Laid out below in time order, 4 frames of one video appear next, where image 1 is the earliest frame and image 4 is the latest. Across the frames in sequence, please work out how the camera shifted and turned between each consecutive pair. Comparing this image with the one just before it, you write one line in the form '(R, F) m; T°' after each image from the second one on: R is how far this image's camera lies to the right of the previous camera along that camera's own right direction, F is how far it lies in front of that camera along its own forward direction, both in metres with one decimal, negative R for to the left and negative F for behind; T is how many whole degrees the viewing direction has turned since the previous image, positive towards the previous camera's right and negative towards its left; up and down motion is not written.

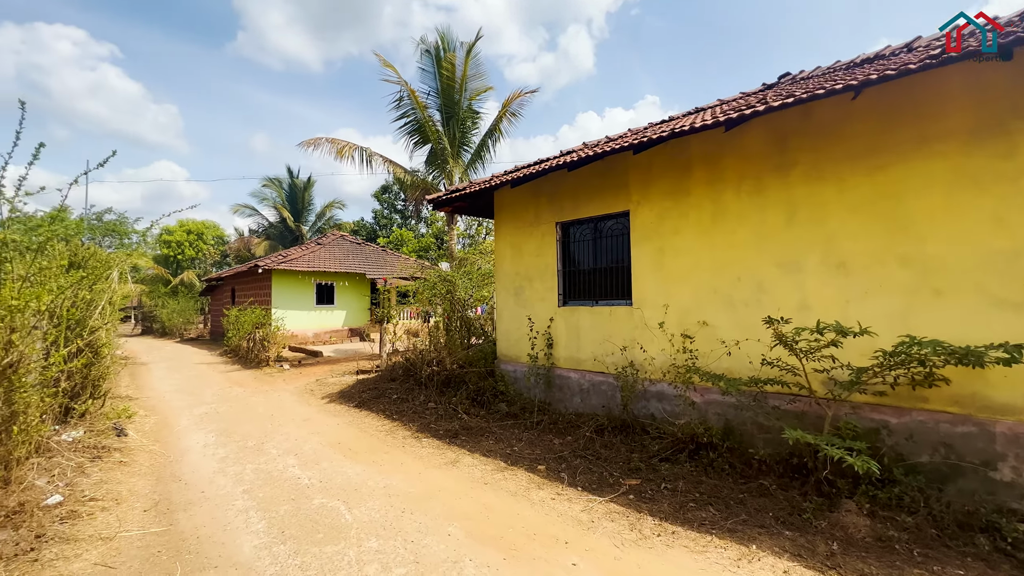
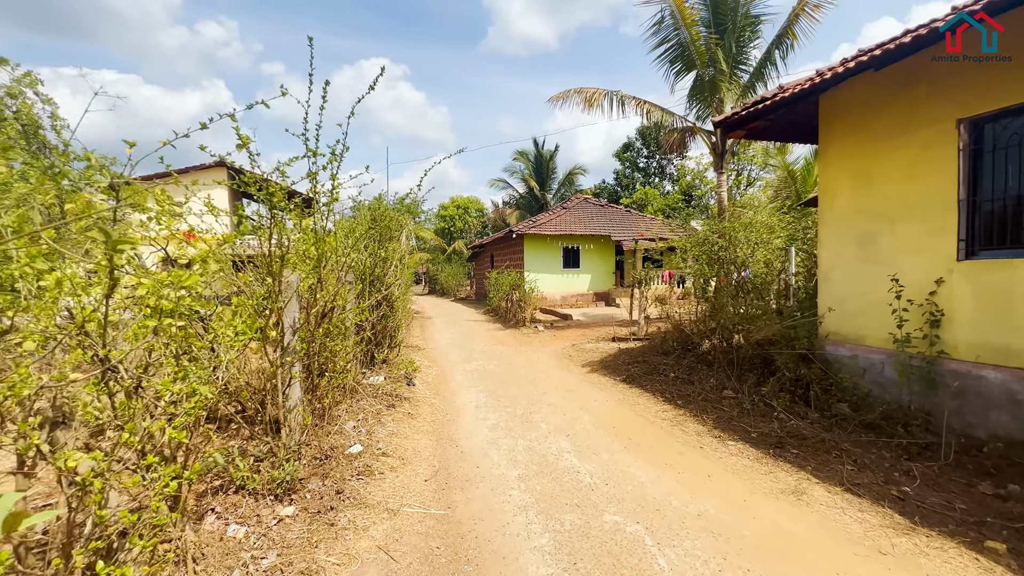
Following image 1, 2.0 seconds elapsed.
(-0.9, +1.2) m; -29°
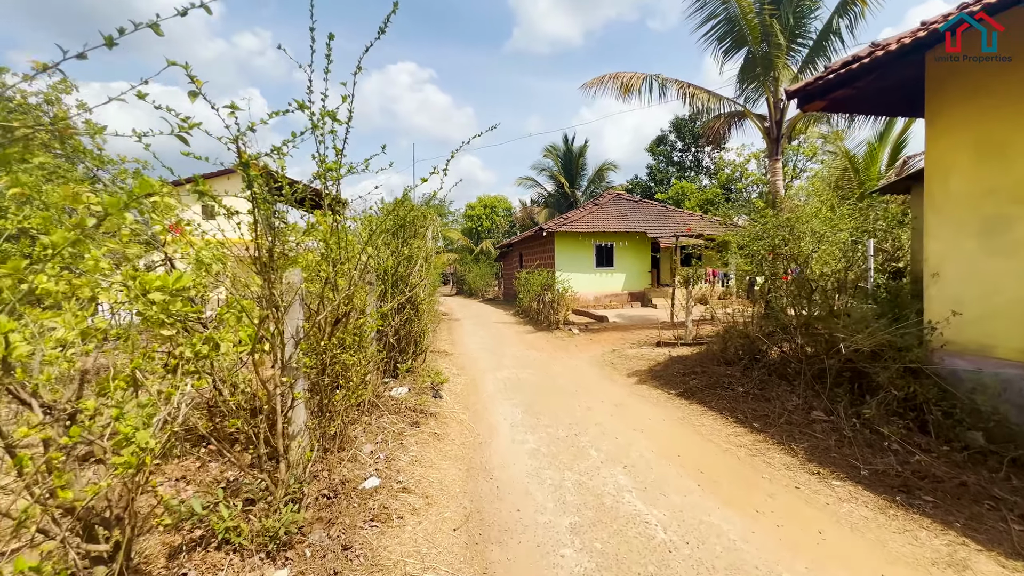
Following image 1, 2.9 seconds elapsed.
(-0.1, +0.7) m; -3°
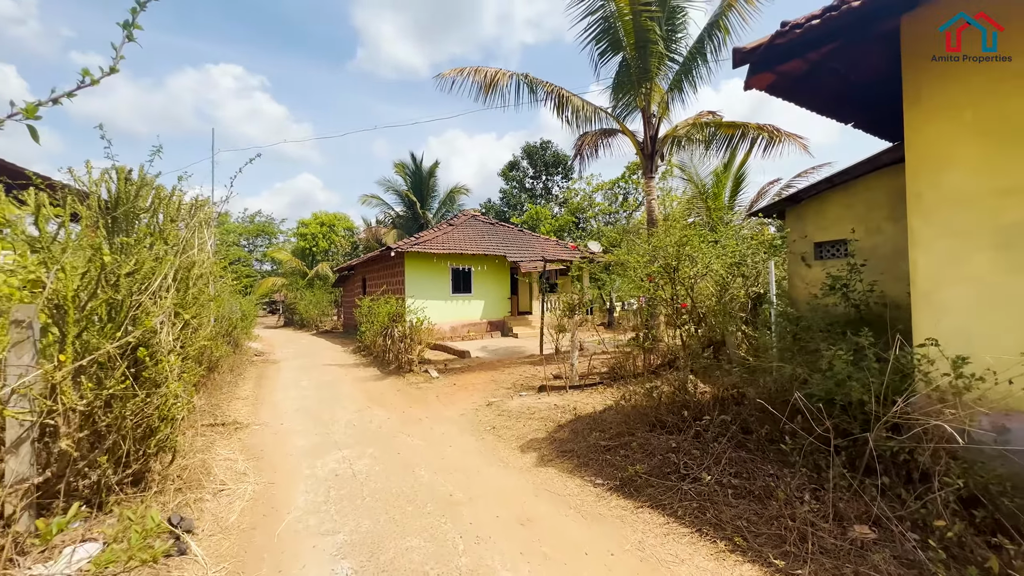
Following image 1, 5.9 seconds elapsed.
(+0.1, +2.3) m; +19°
